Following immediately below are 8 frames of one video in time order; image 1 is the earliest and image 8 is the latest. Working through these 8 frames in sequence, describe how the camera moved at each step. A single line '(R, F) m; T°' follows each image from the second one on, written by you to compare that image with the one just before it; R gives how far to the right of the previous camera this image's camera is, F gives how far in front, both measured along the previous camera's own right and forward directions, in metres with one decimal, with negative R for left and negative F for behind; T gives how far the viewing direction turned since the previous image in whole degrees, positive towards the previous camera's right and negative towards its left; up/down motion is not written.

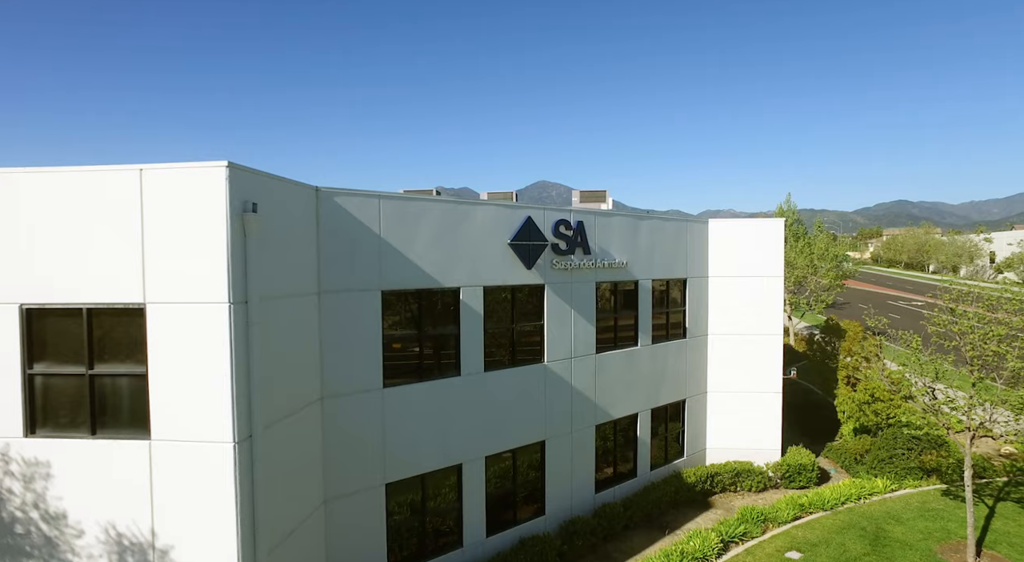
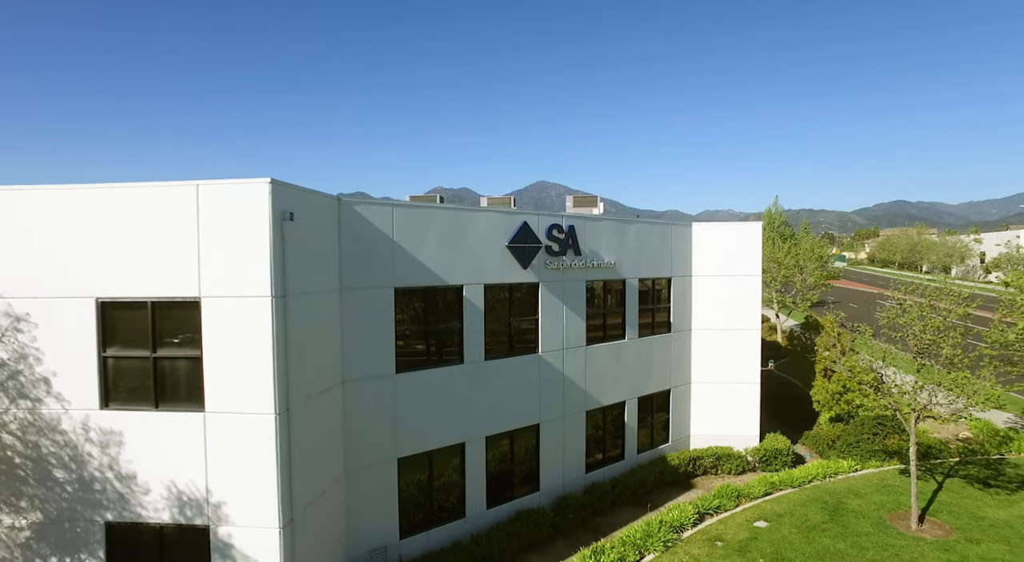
(+0.1, -1.8) m; 0°
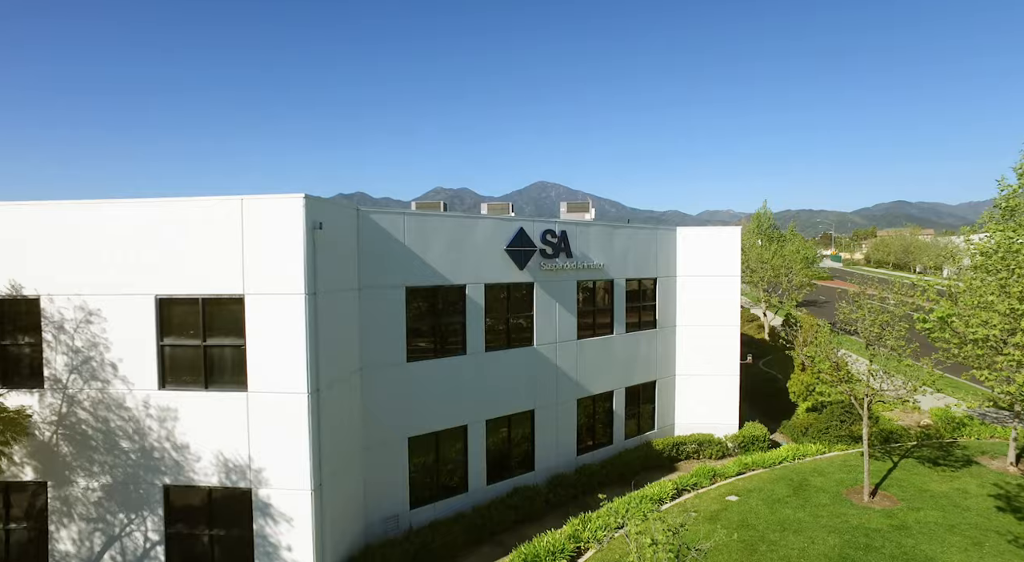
(+0.1, -1.9) m; 0°
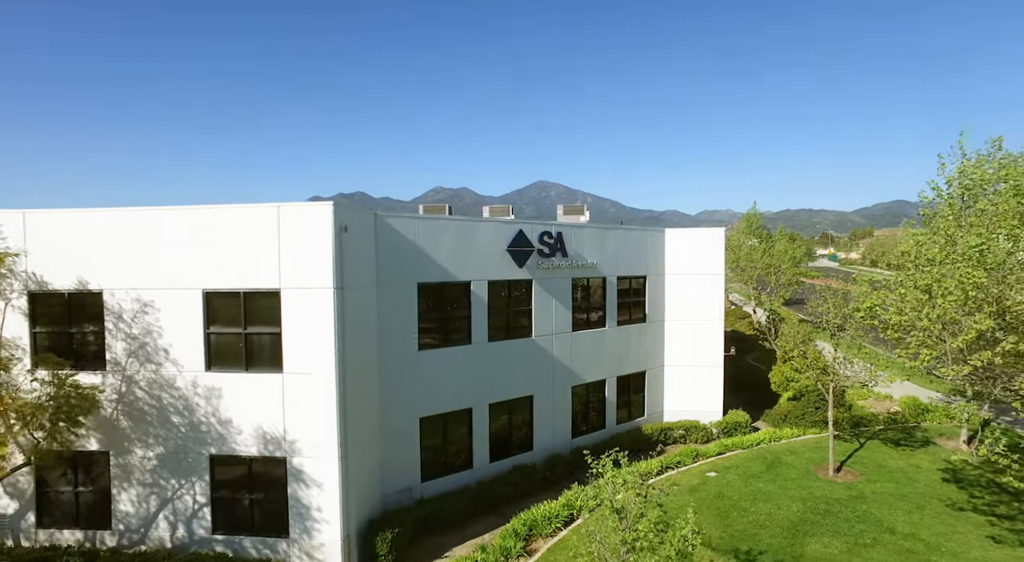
(0.0, -1.9) m; 0°
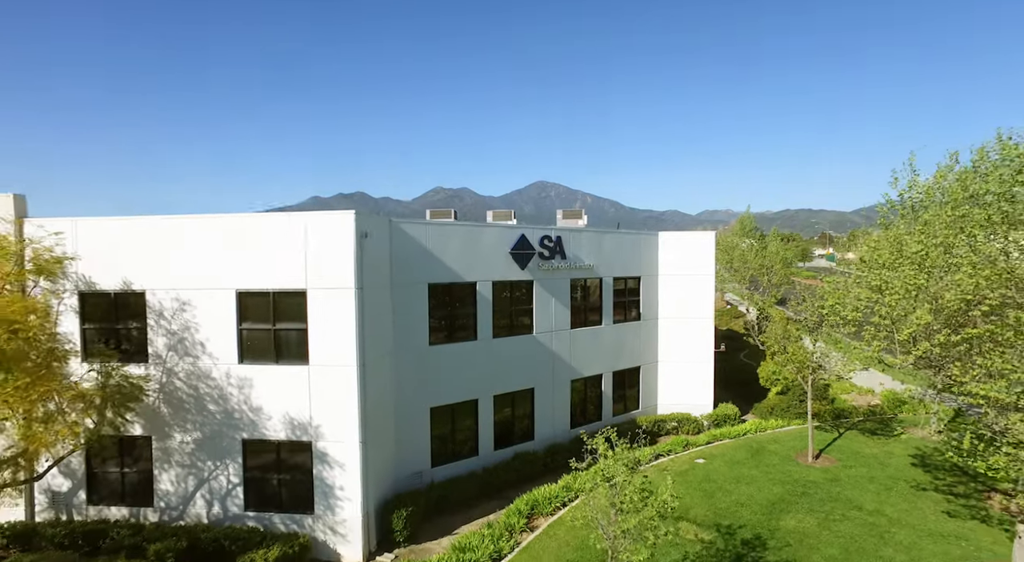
(-0.1, -1.6) m; 0°
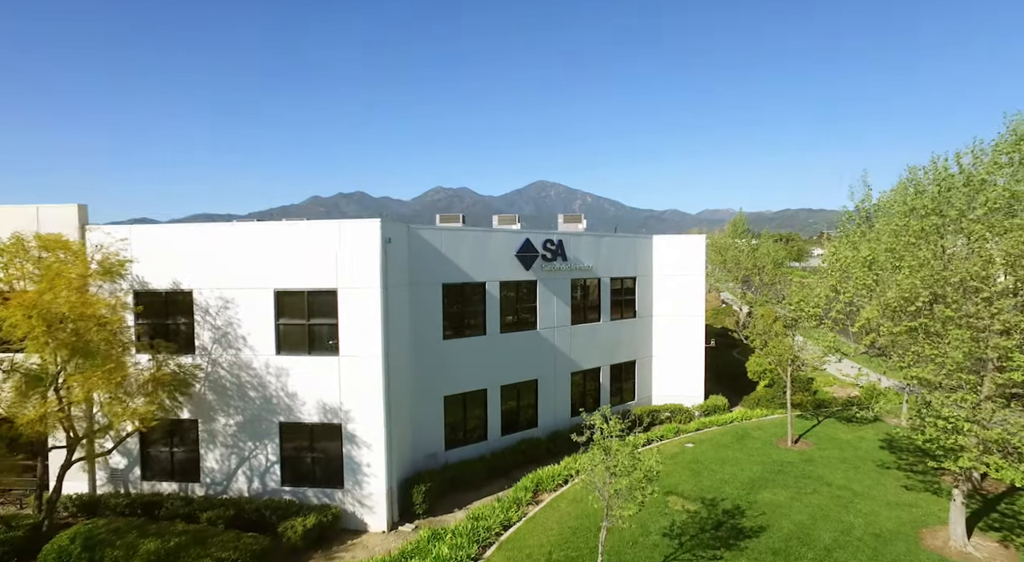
(-0.2, -2.0) m; 0°
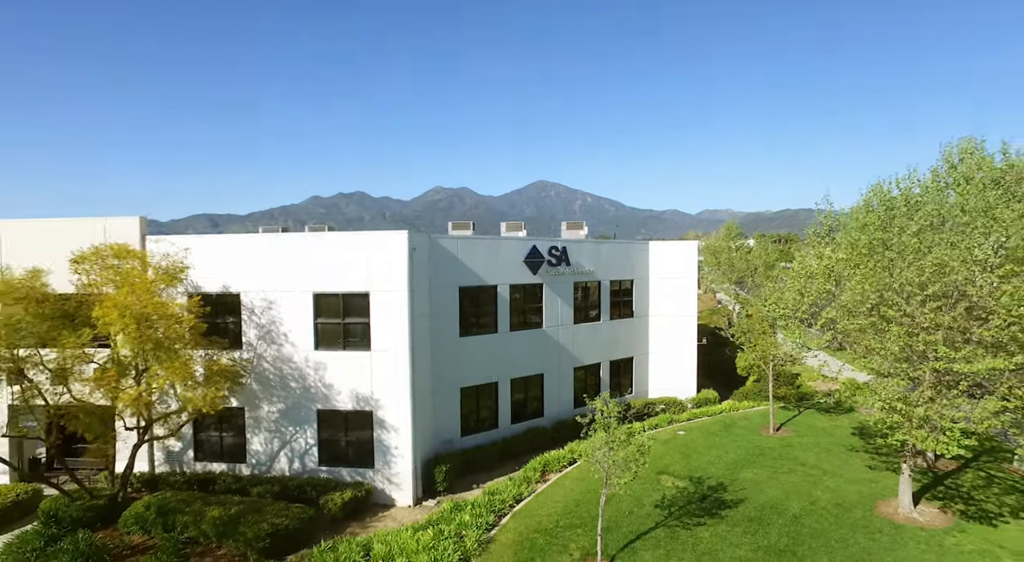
(-0.4, -2.4) m; 0°
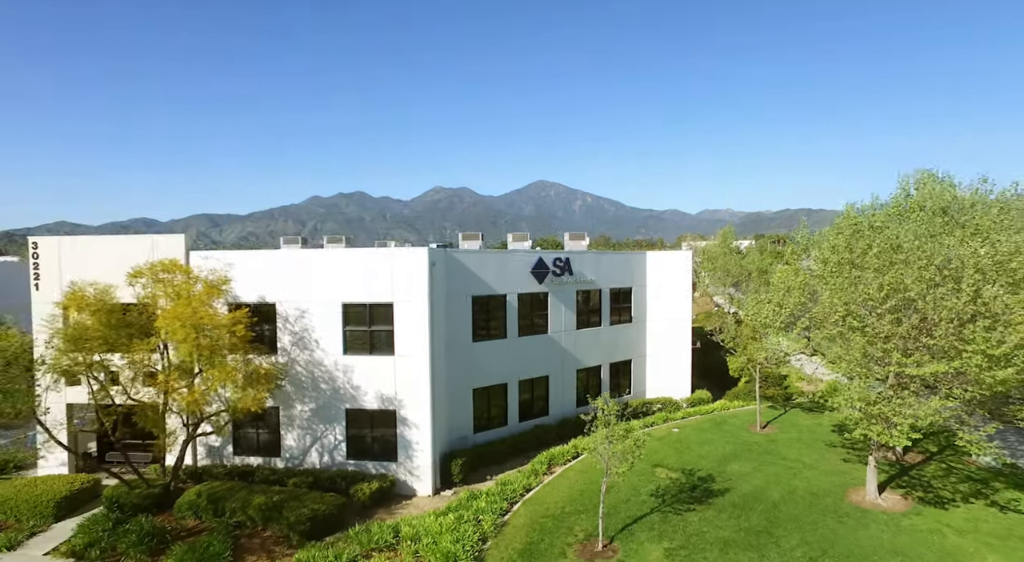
(-0.4, -2.2) m; 0°
